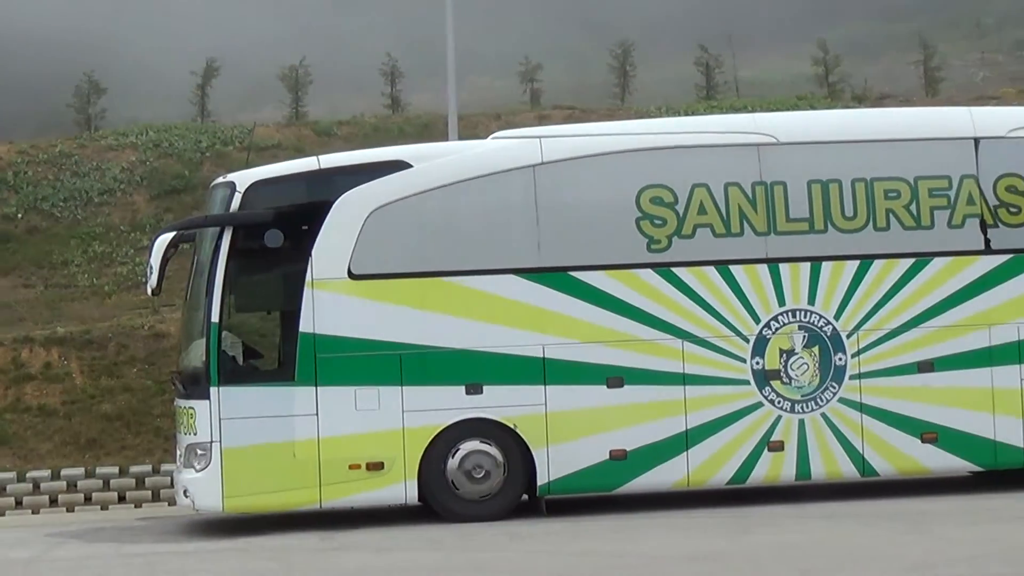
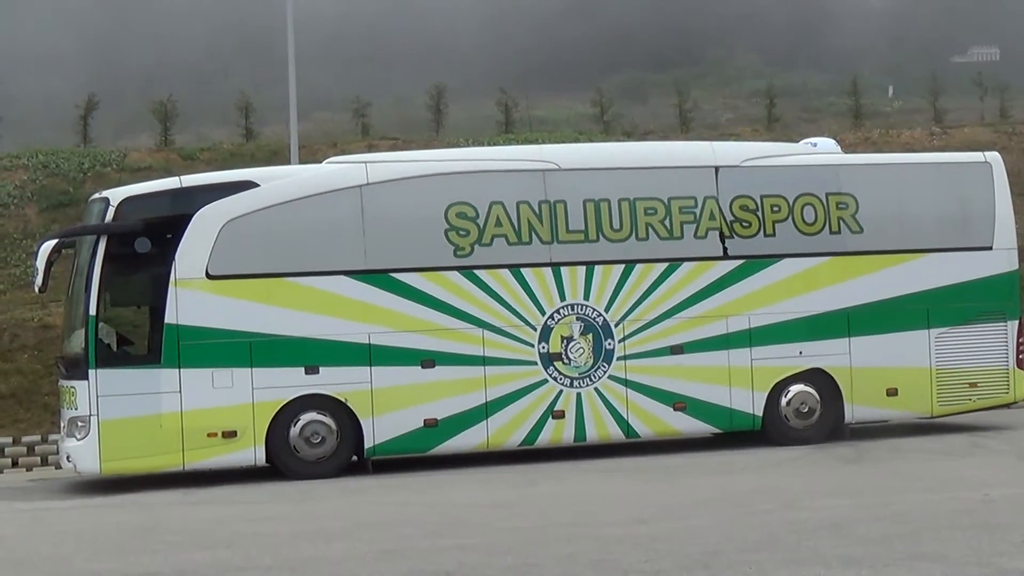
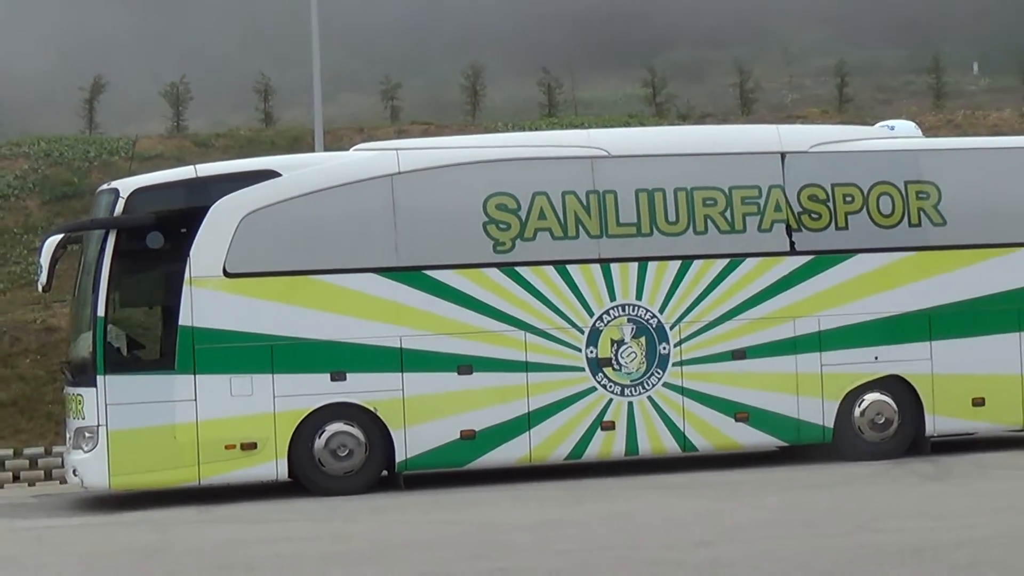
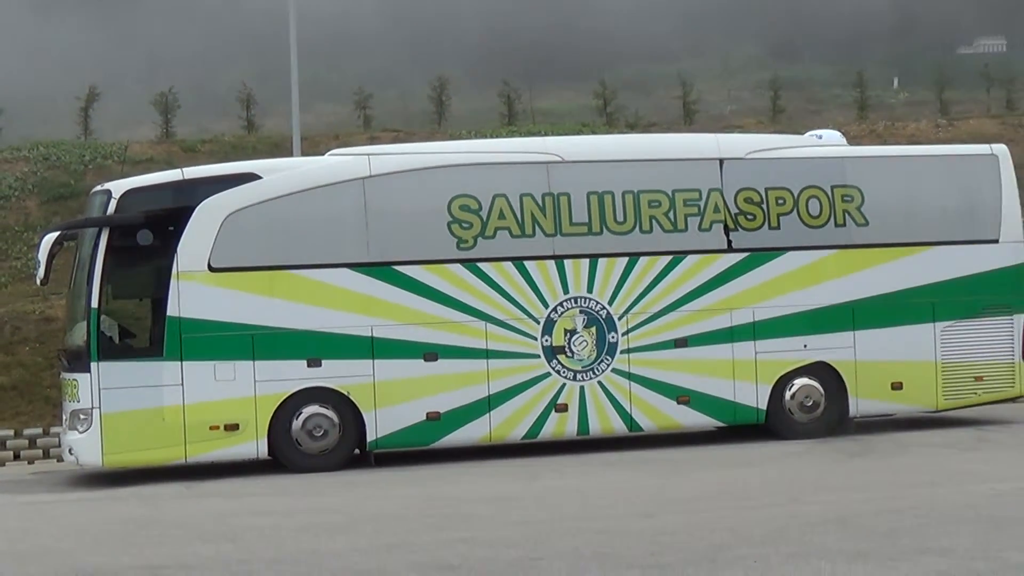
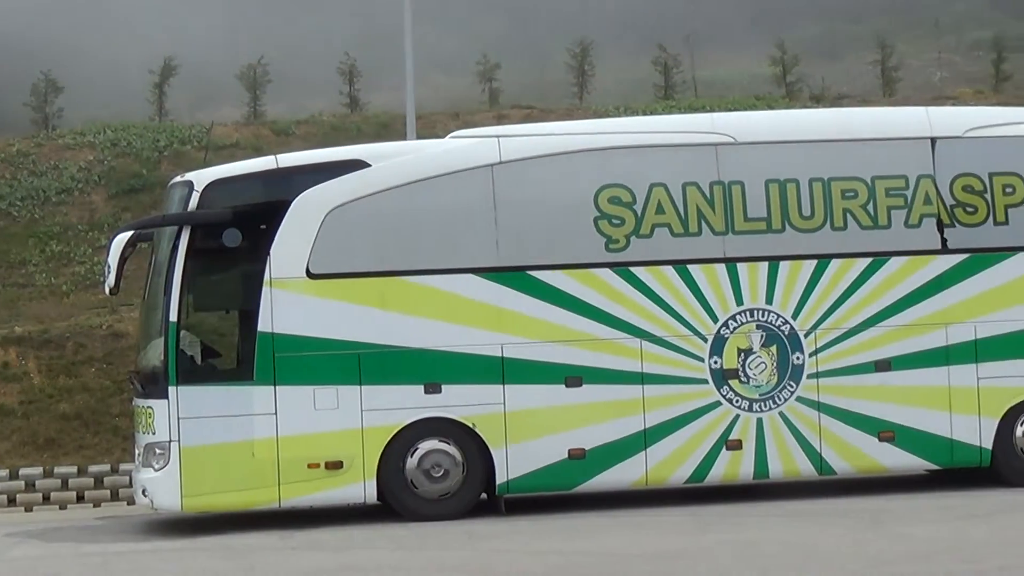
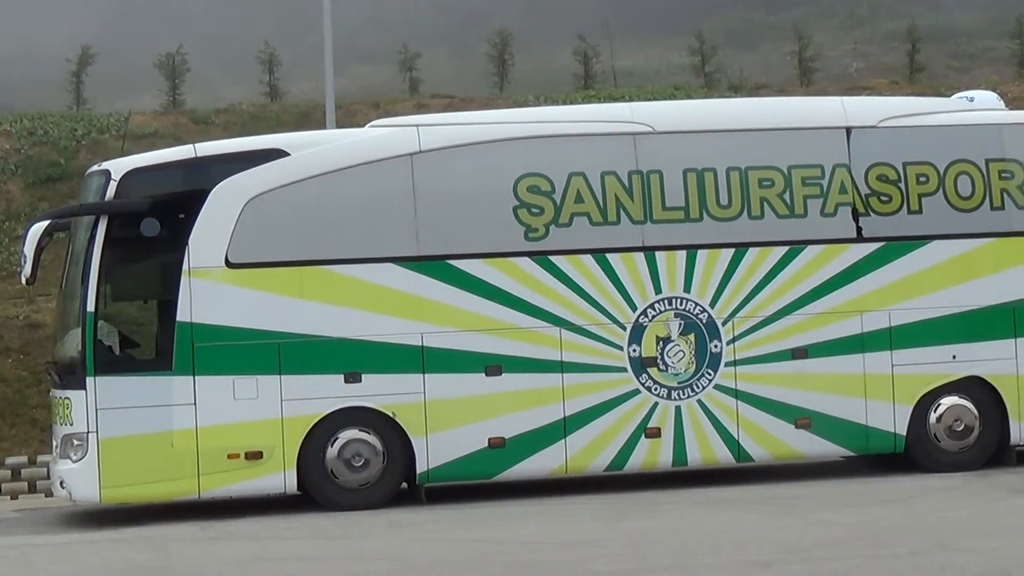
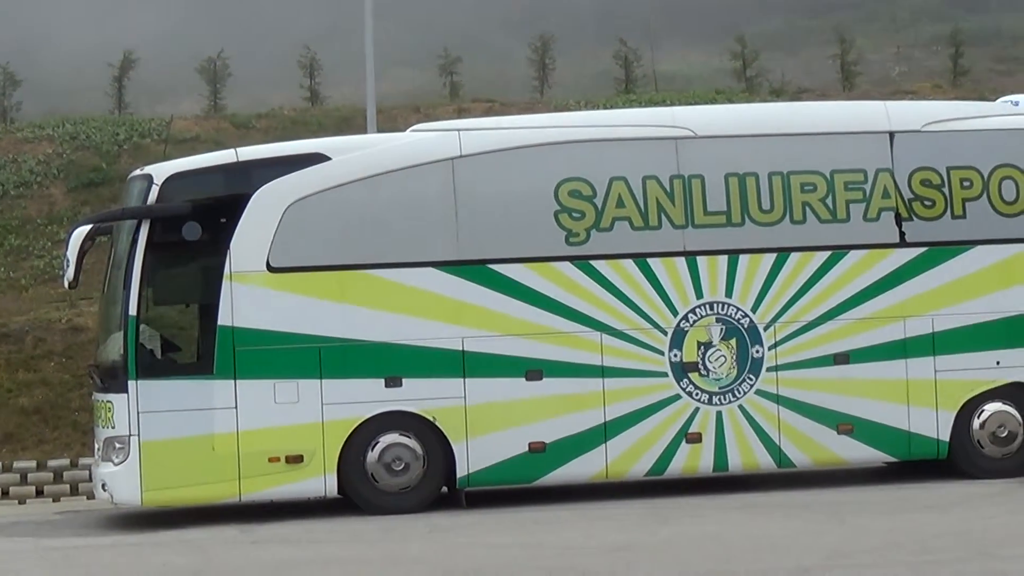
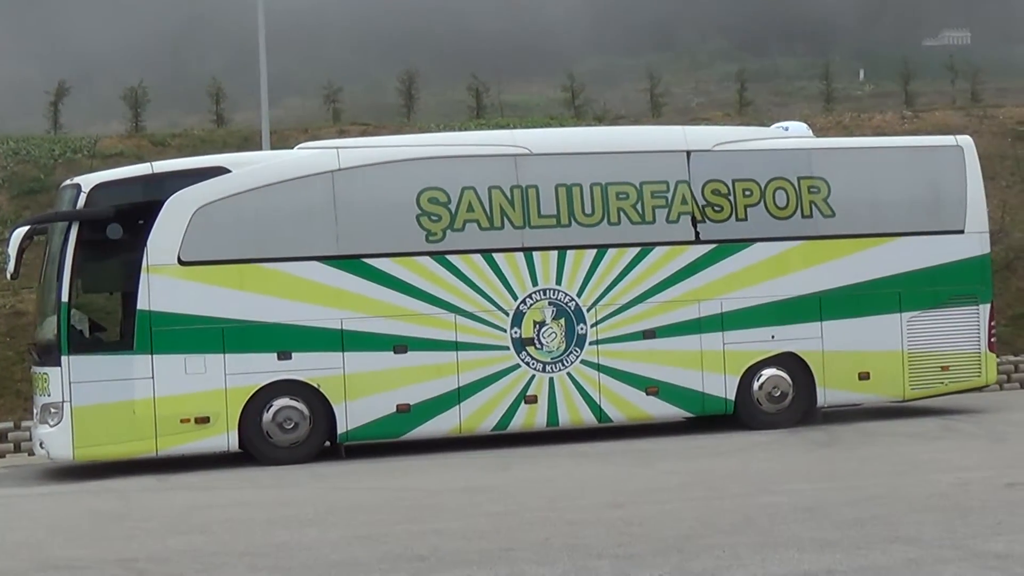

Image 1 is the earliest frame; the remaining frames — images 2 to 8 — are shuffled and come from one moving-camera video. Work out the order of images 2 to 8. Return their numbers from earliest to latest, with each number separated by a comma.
5, 7, 6, 3, 4, 8, 2
